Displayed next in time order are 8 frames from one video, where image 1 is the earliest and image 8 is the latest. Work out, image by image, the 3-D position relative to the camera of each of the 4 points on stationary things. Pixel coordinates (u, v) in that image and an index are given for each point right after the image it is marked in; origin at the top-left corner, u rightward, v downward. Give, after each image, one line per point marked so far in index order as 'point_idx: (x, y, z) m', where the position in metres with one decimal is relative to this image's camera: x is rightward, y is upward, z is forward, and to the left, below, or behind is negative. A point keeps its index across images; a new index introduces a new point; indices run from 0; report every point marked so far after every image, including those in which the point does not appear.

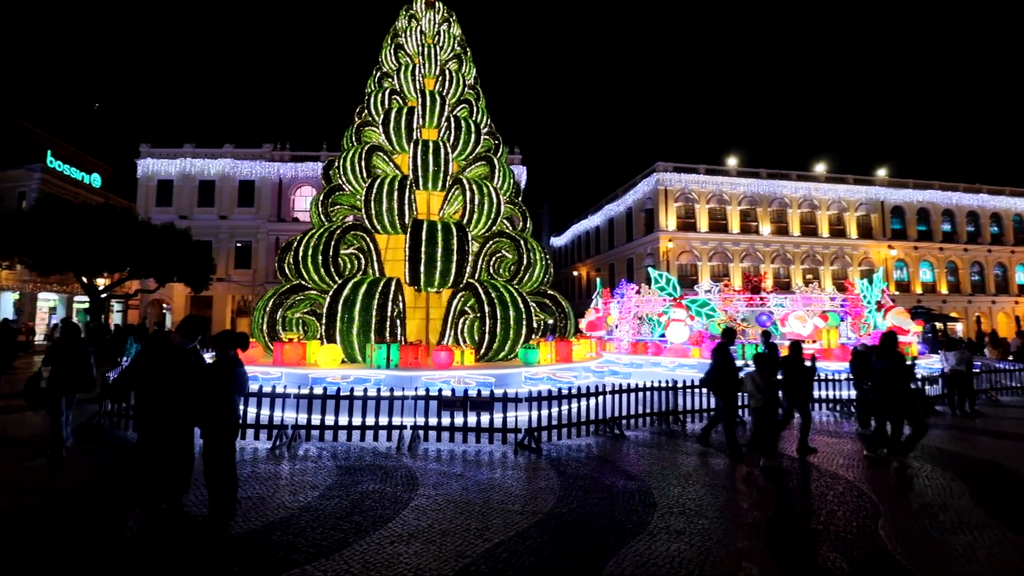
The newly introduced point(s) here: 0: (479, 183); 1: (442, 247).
0: (-0.9, +2.9, +14.0) m
1: (-1.8, +1.0, +12.5) m
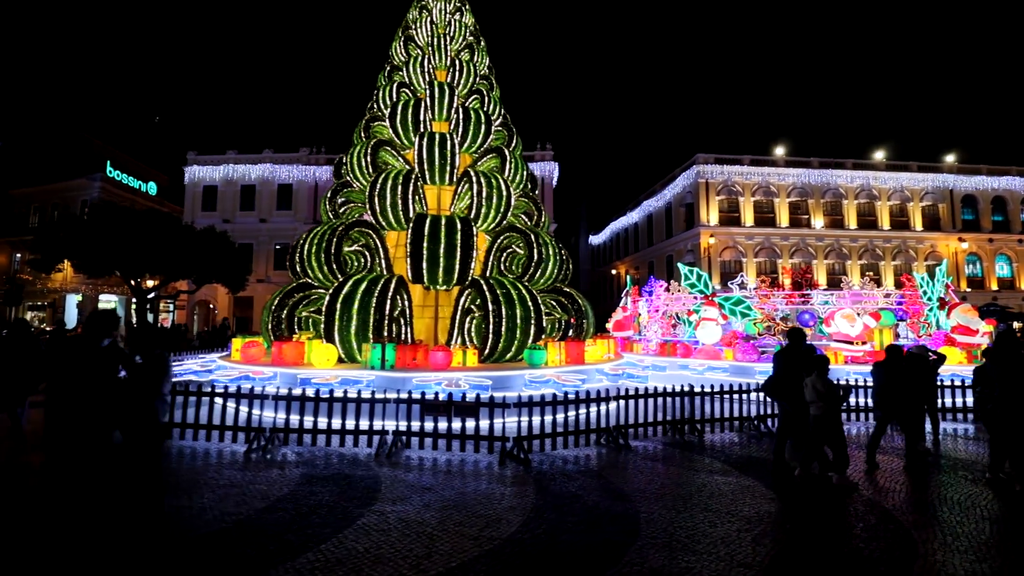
0: (-0.6, +3.0, +13.3) m
1: (-1.6, +1.1, +11.9) m
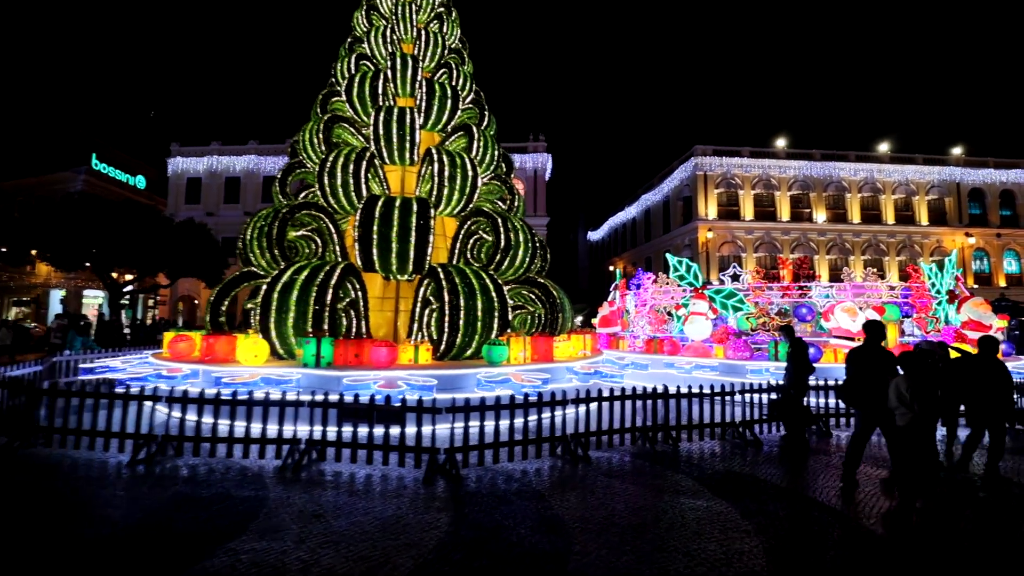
0: (-1.4, +3.2, +12.1) m
1: (-2.4, +1.3, +10.7) m
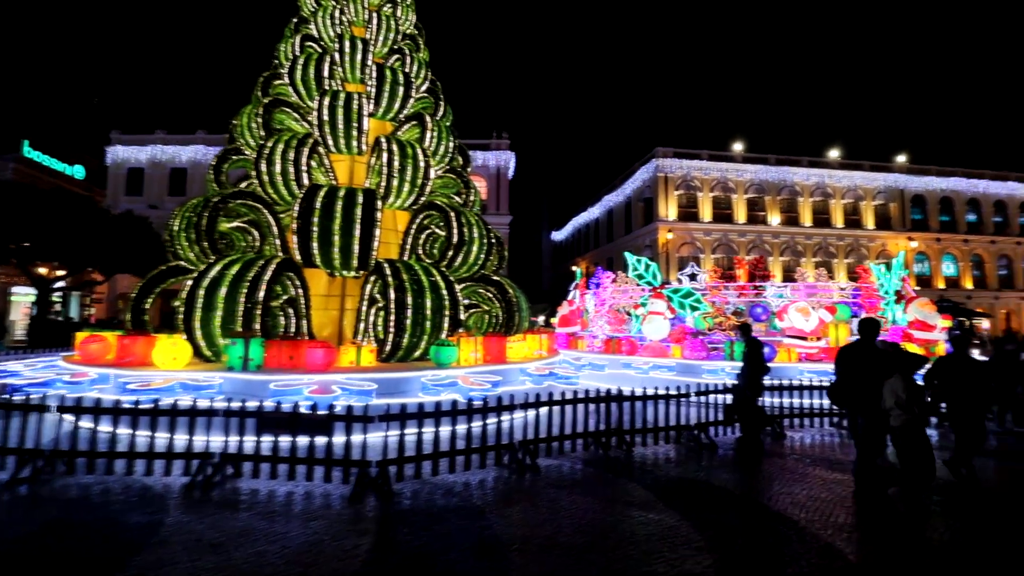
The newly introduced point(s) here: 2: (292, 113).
0: (-2.5, +3.3, +11.4) m
1: (-3.4, +1.4, +10.0) m
2: (-5.2, +4.2, +11.9) m
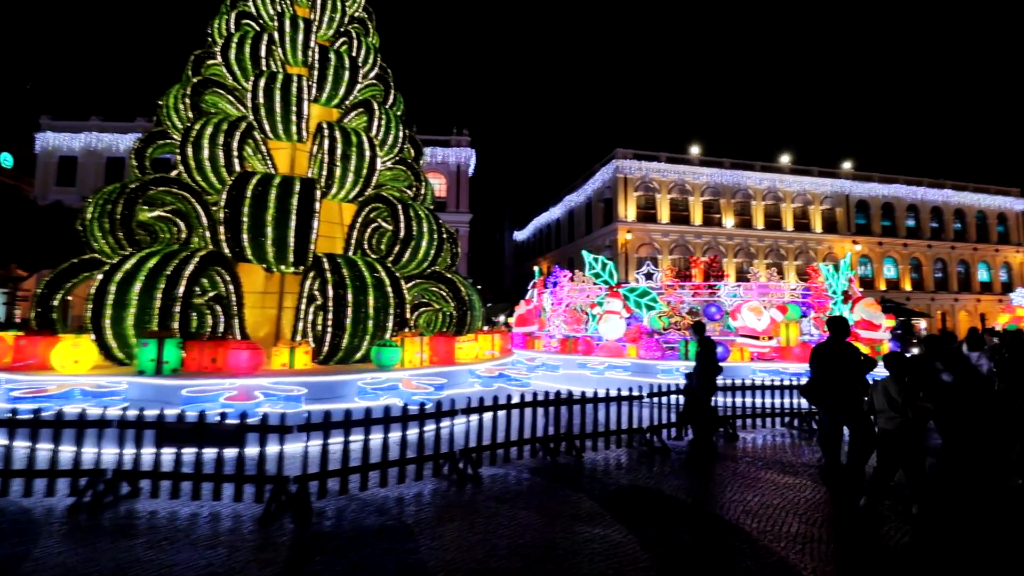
0: (-3.5, +3.3, +10.7) m
1: (-4.4, +1.5, +9.2) m
2: (-6.3, +4.3, +11.0) m
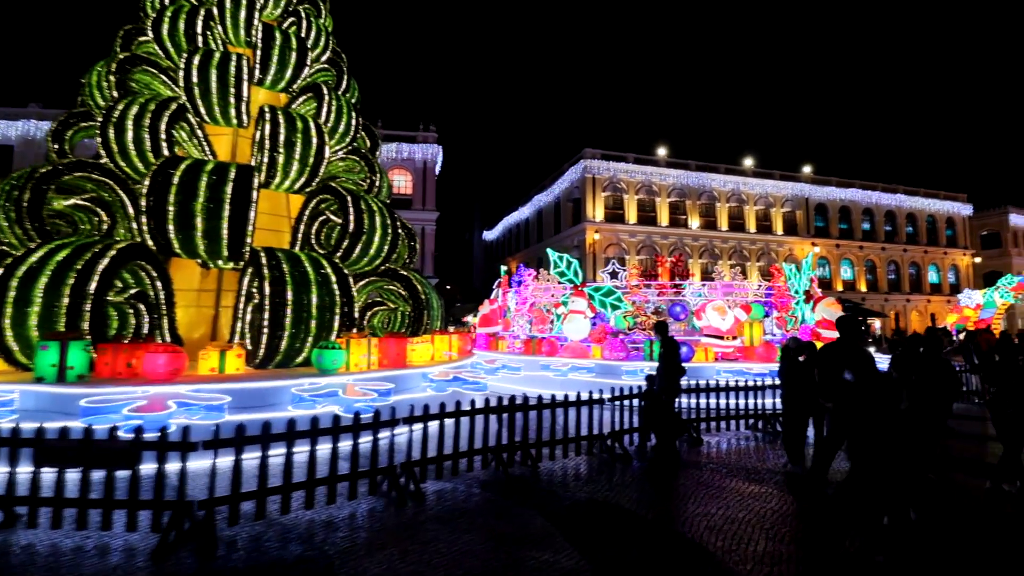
0: (-4.4, +3.4, +10.0) m
1: (-5.1, +1.5, +8.4) m
2: (-7.1, +4.3, +10.0) m
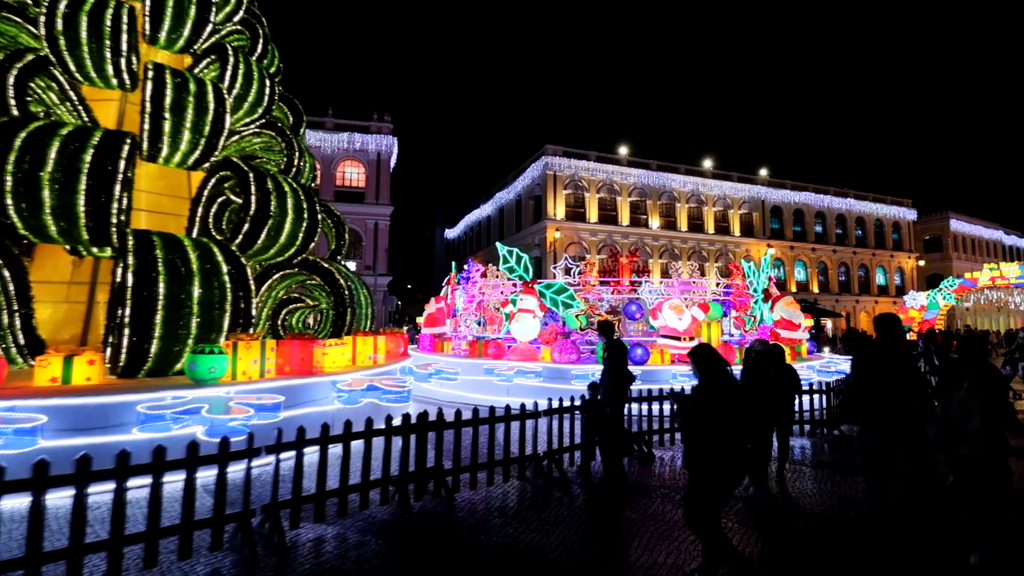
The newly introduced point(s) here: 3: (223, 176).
0: (-5.5, +3.5, +8.5) m
1: (-6.1, +1.6, +6.8) m
2: (-8.3, +4.5, +8.3) m
3: (-5.0, +1.9, +8.6) m
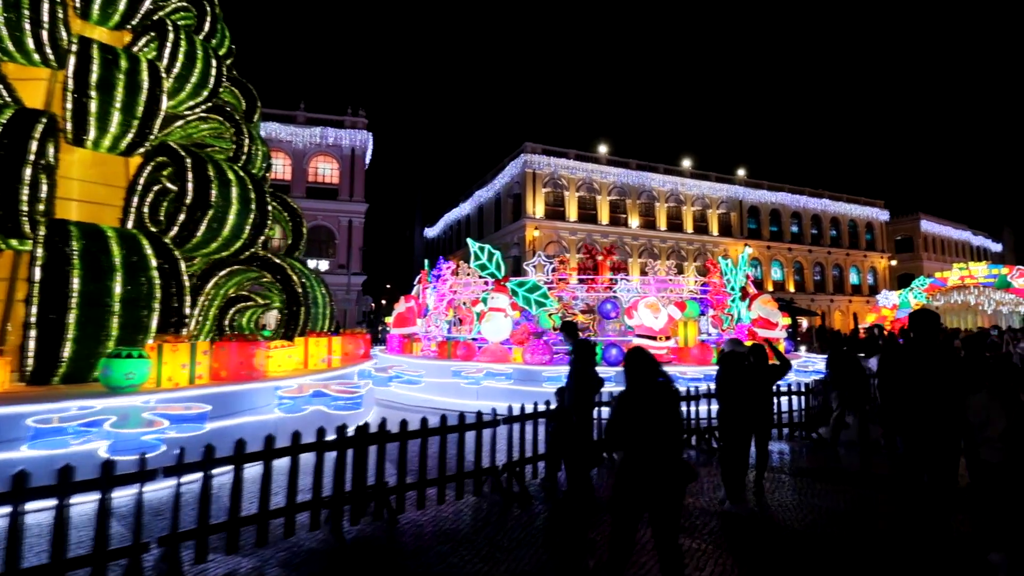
0: (-6.1, +3.6, +7.7) m
1: (-6.6, +1.7, +6.0) m
2: (-8.8, +4.5, +7.5) m
3: (-5.5, +2.0, +7.9) m
